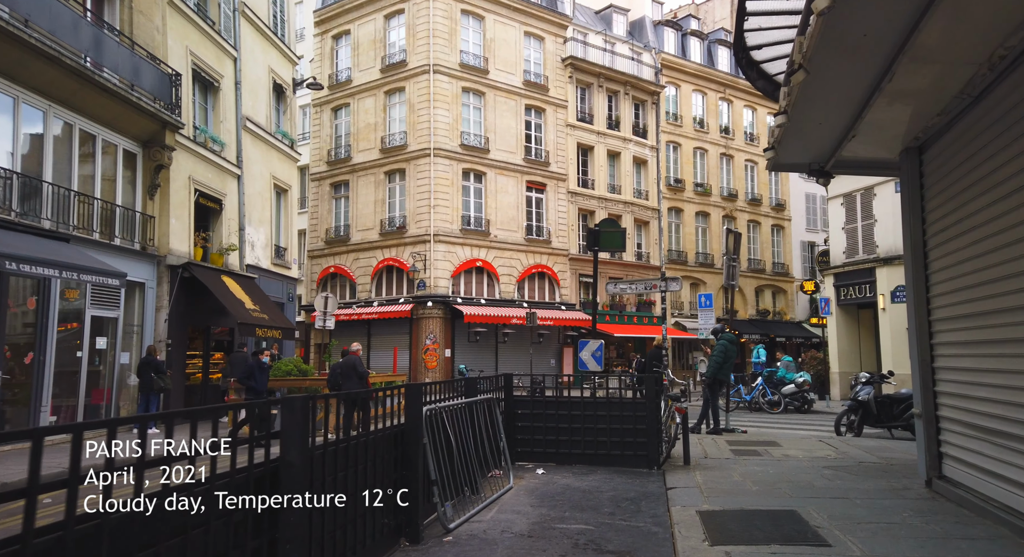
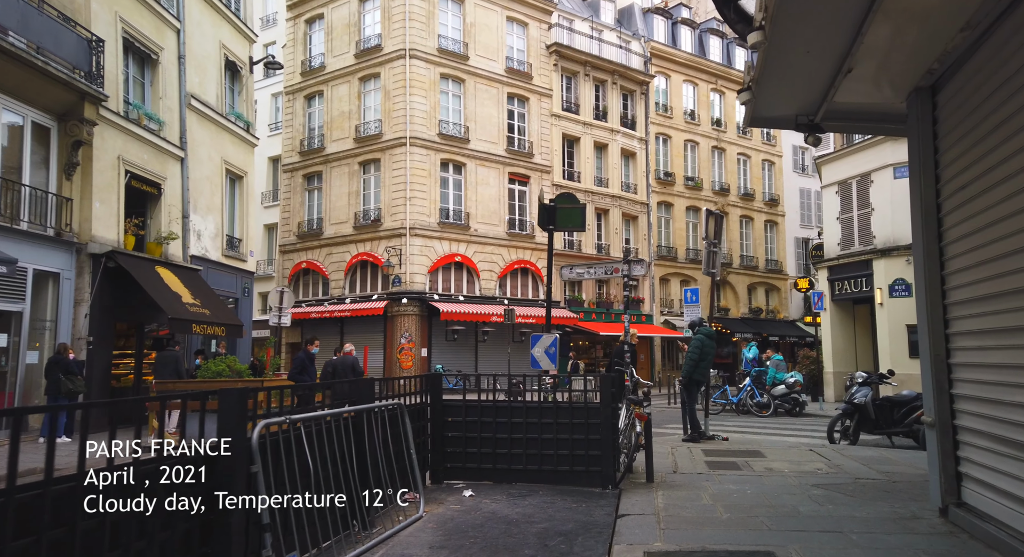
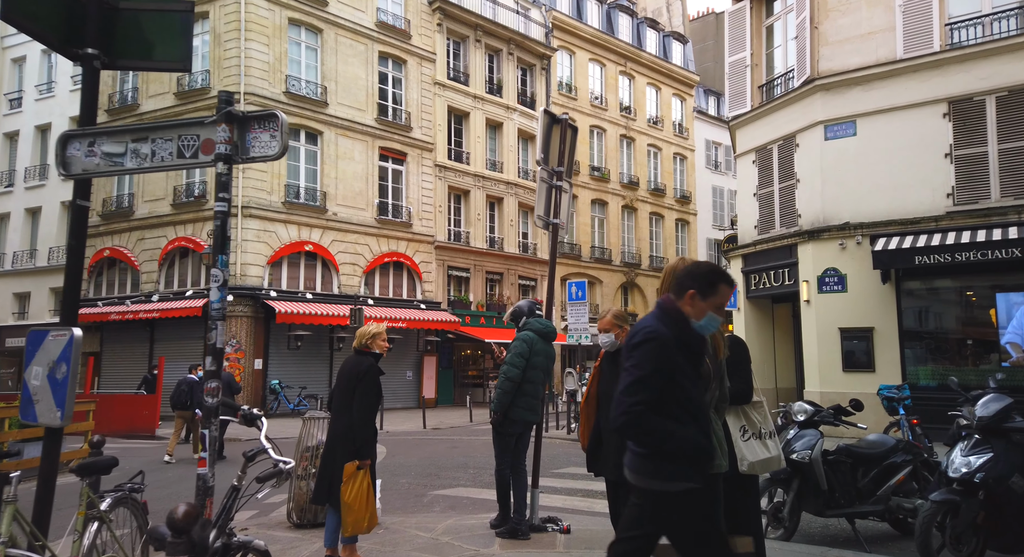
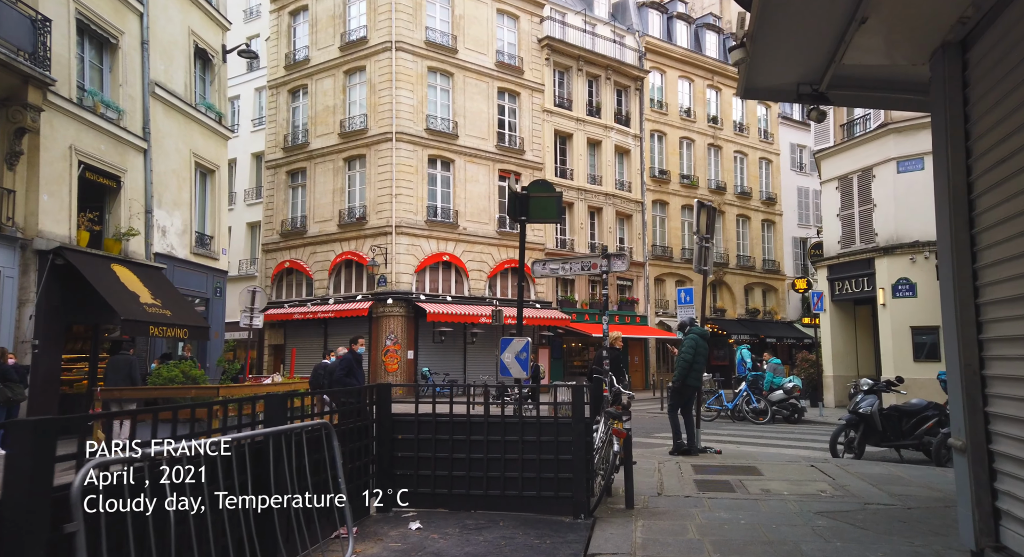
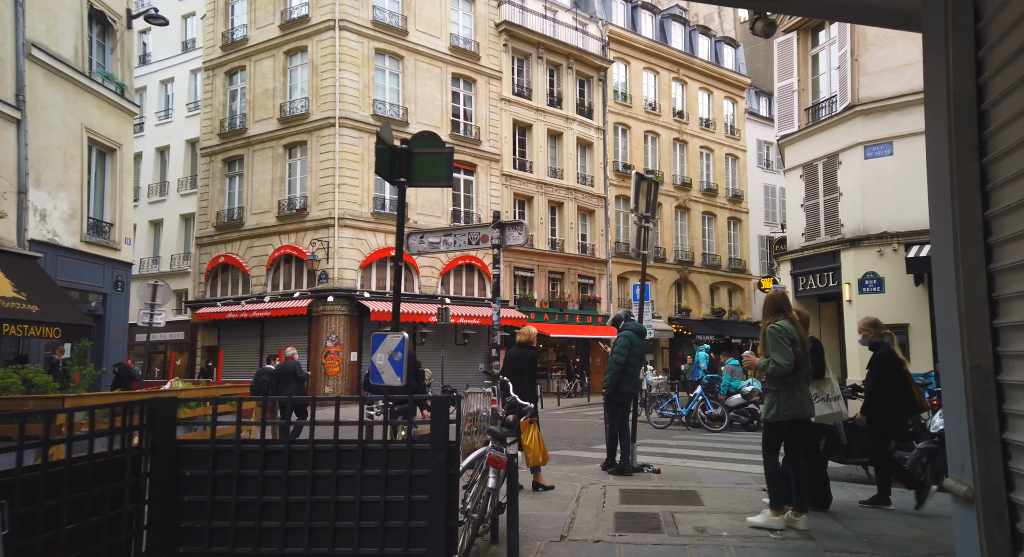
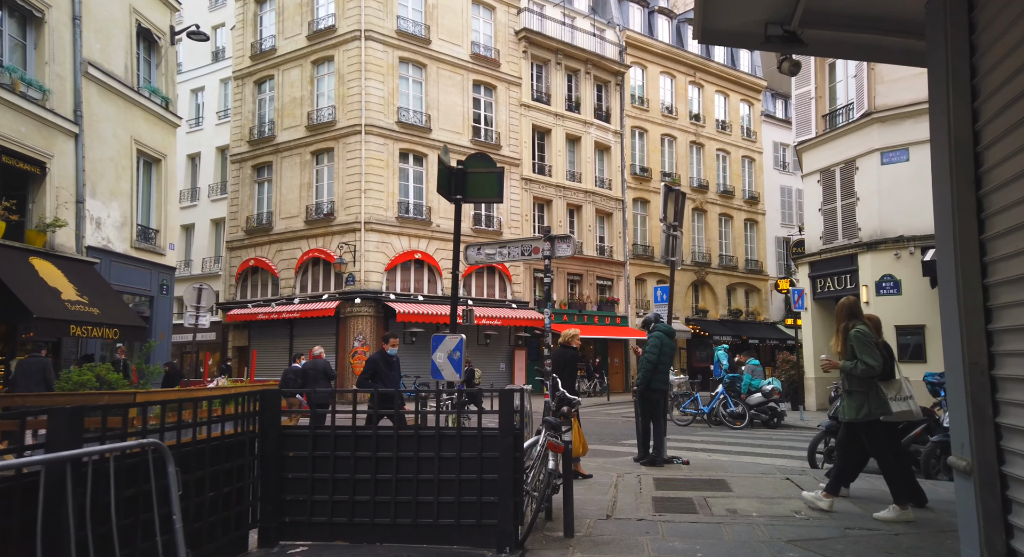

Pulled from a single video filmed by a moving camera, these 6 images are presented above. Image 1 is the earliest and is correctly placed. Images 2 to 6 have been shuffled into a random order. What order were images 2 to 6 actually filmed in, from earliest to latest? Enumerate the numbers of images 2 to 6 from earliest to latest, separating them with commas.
2, 4, 6, 5, 3
